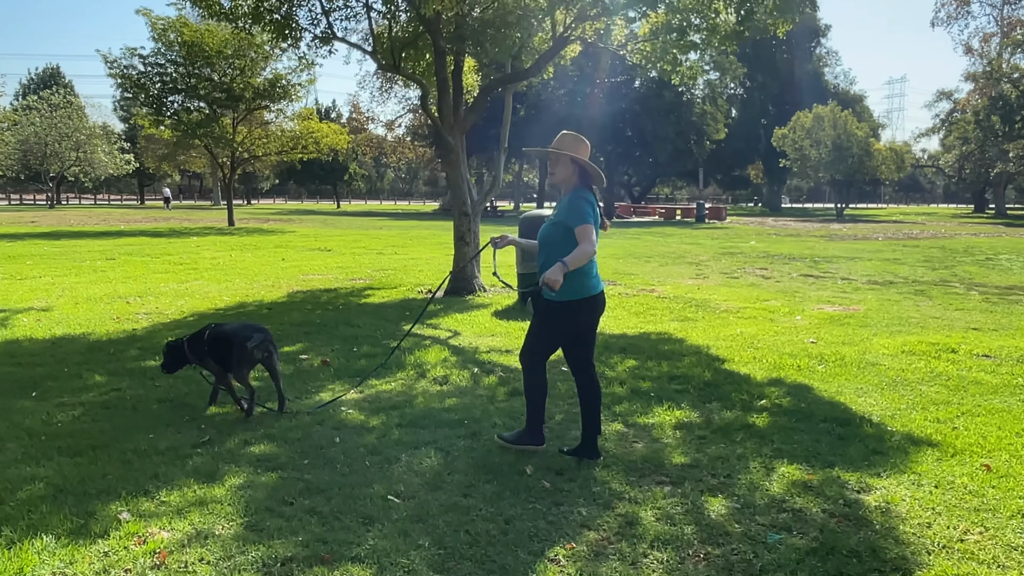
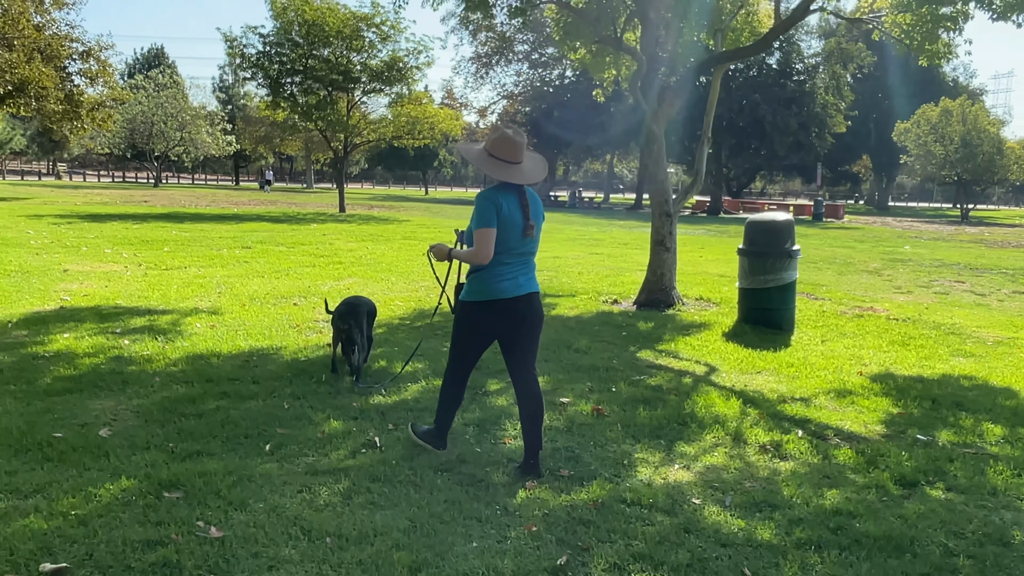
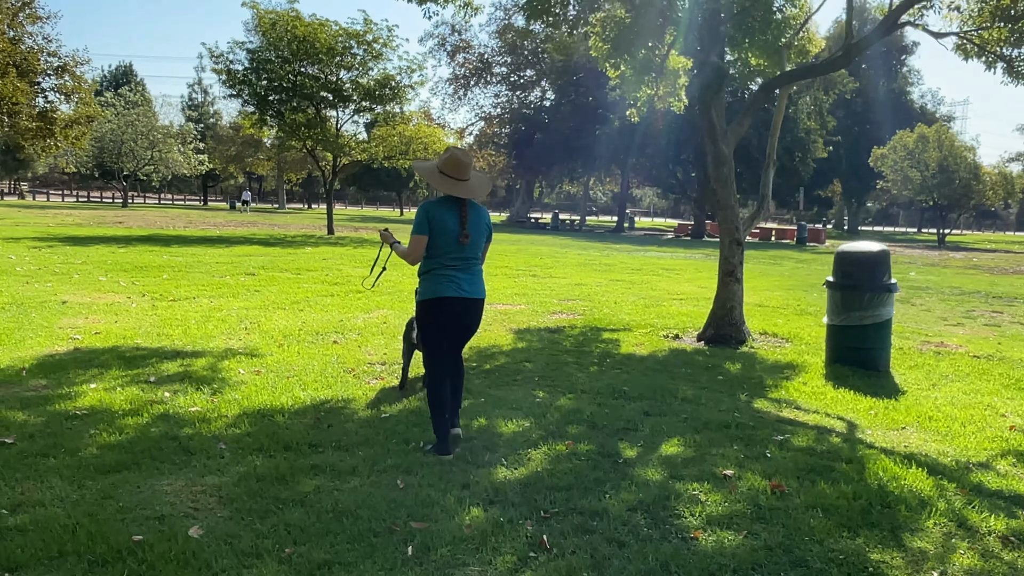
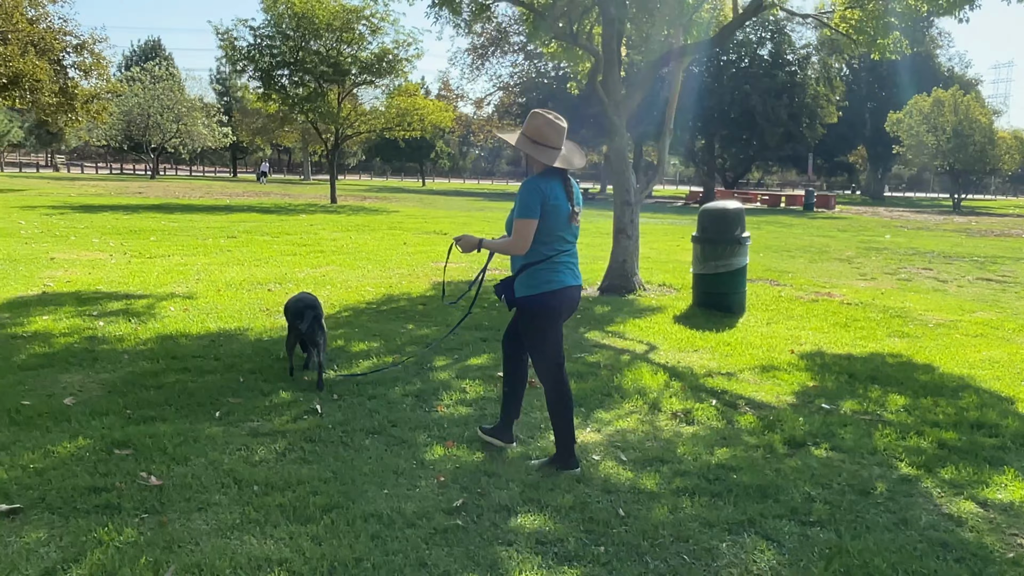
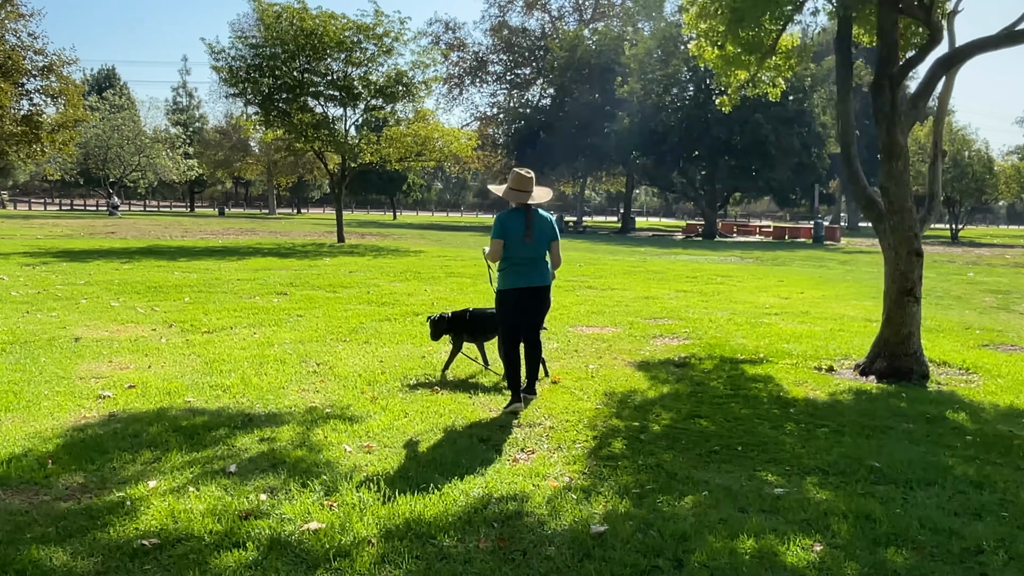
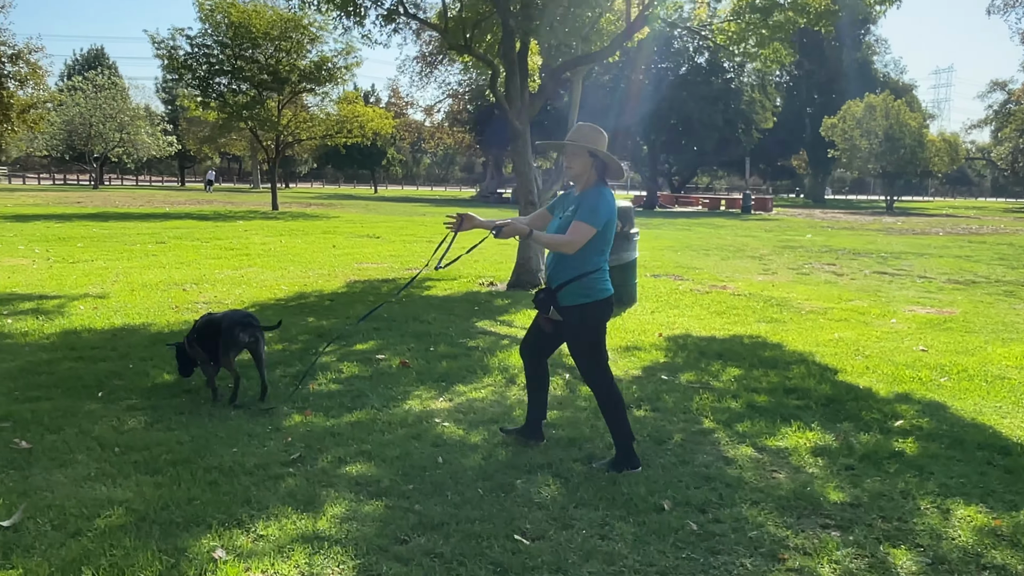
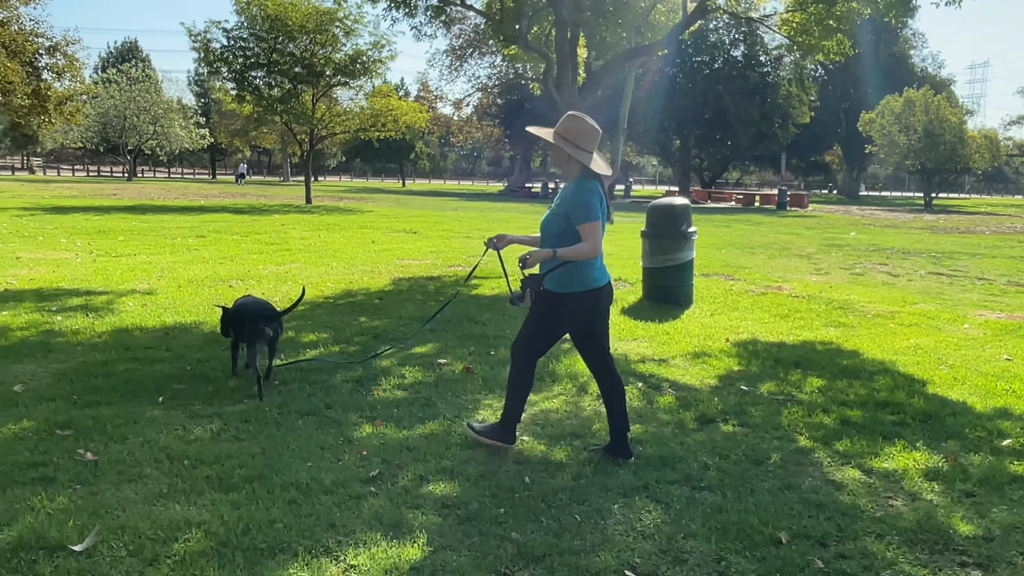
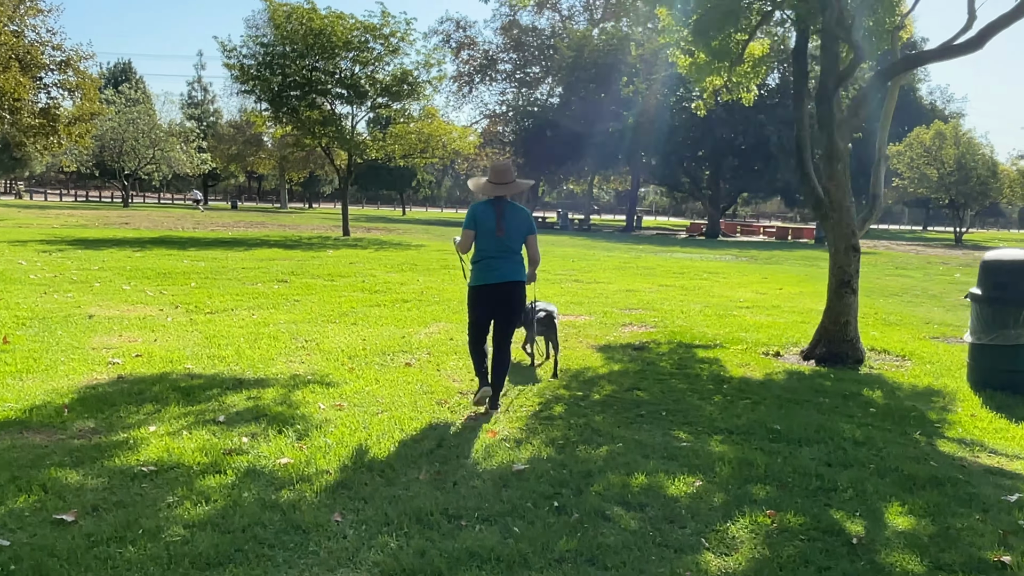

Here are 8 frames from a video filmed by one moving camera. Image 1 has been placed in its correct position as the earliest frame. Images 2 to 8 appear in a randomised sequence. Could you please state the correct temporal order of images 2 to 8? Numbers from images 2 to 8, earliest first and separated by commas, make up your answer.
6, 7, 4, 2, 3, 8, 5
